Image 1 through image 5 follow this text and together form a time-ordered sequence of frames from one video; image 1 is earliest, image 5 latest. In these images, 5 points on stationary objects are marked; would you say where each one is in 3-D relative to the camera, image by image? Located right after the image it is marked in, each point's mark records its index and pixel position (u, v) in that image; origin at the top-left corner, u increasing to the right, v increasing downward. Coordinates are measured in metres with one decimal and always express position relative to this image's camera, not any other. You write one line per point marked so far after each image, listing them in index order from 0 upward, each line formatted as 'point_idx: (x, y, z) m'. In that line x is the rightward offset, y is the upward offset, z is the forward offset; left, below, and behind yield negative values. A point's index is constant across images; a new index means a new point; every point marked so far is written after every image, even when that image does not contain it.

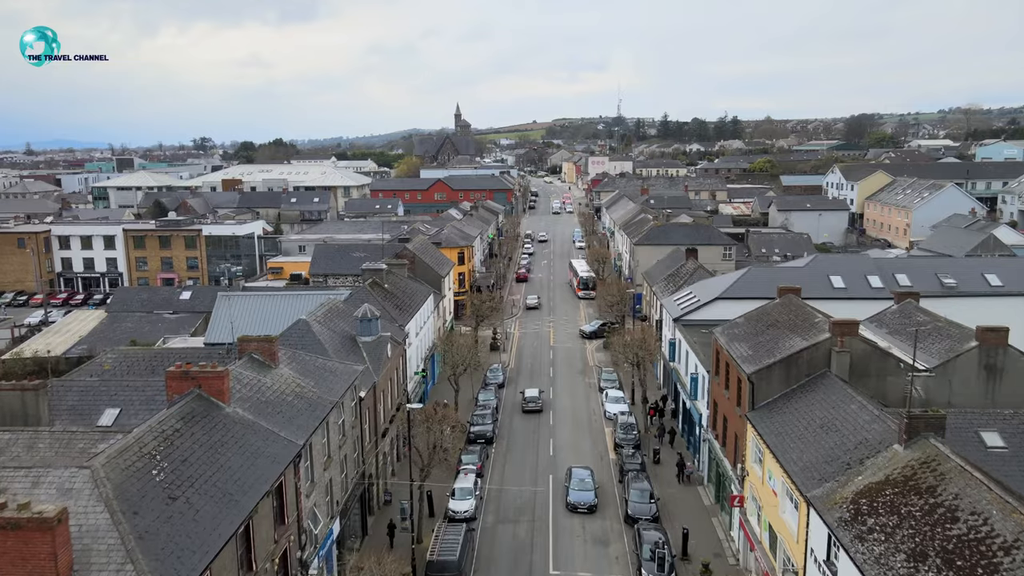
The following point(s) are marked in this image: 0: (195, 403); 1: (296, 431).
0: (-4.8, -1.8, +18.4) m
1: (-3.5, -2.3, +19.8) m
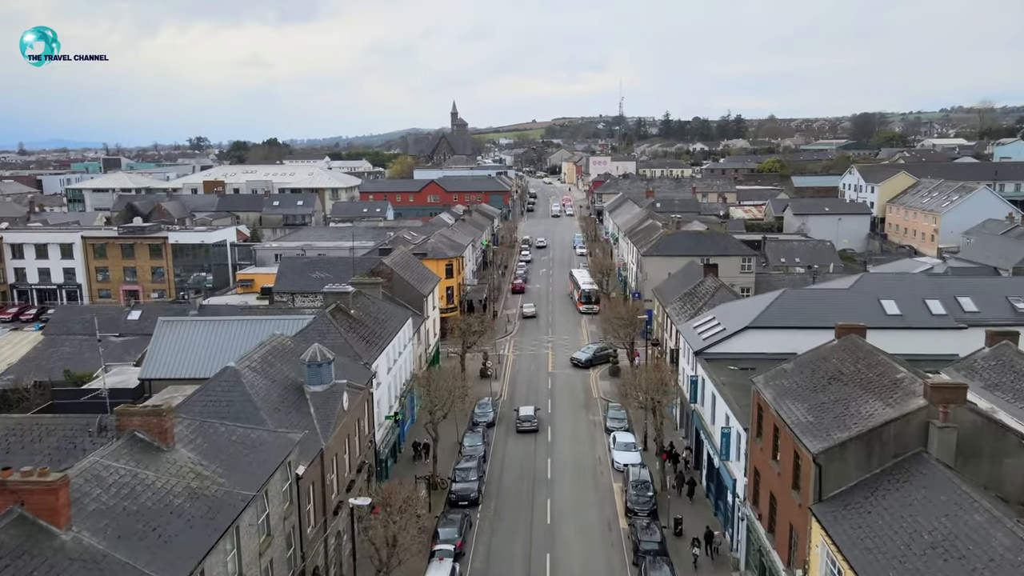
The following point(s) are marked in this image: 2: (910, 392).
0: (-5.1, -2.5, +12.2) m
1: (-3.8, -3.1, +13.6) m
2: (+5.9, -1.5, +17.9) m
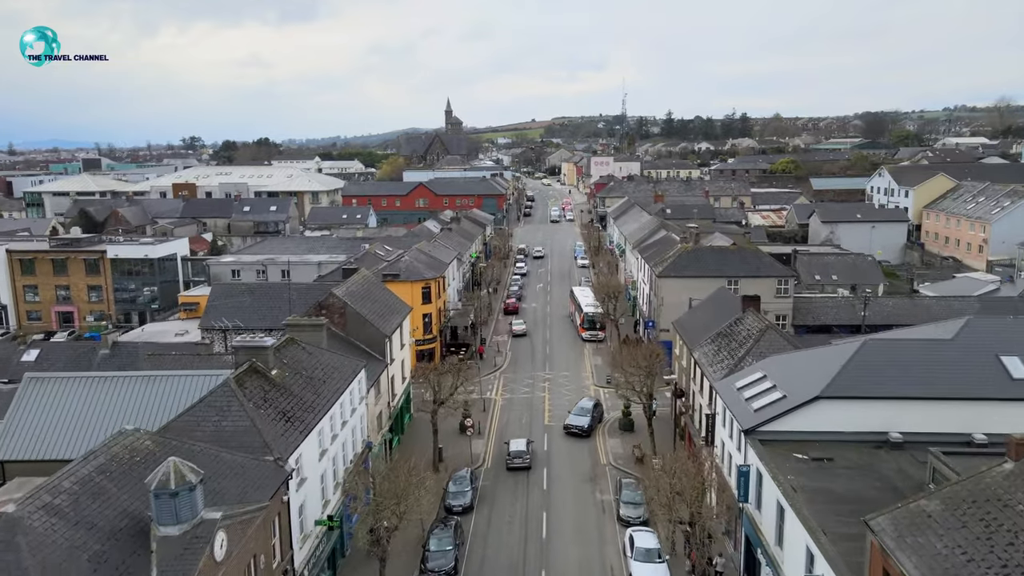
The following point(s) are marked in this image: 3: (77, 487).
0: (-5.5, -3.5, +3.3) m
1: (-4.2, -4.1, +4.6) m
2: (+5.5, -2.5, +9.0) m
3: (-5.3, -2.4, +14.9) m
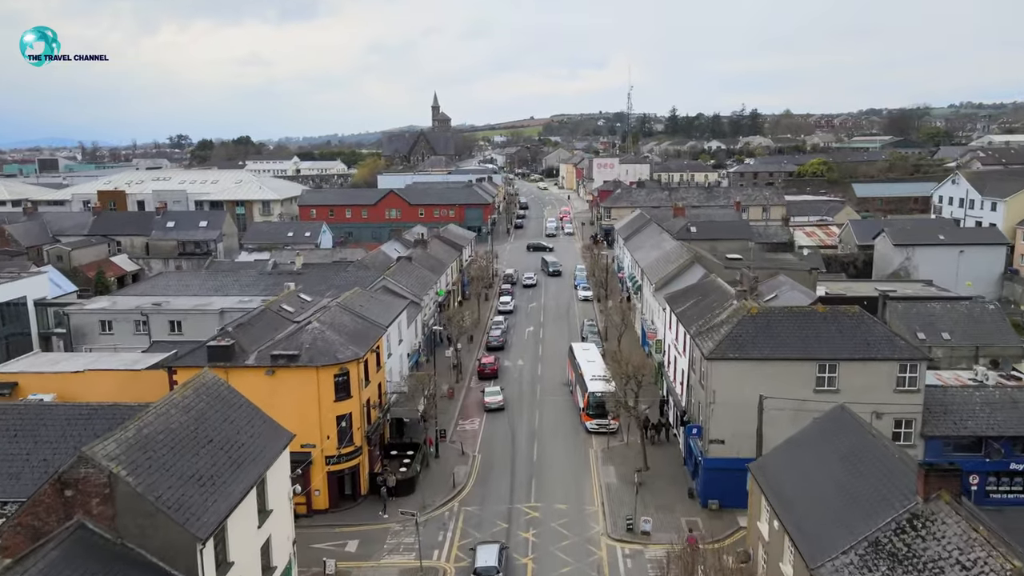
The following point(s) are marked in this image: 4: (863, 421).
0: (-6.3, -5.6, -13.4) m
1: (-5.0, -6.2, -12.1) m
2: (+4.7, -4.7, -7.7) m
3: (-6.1, -4.6, -1.8) m
4: (+5.8, -2.2, +20.1) m
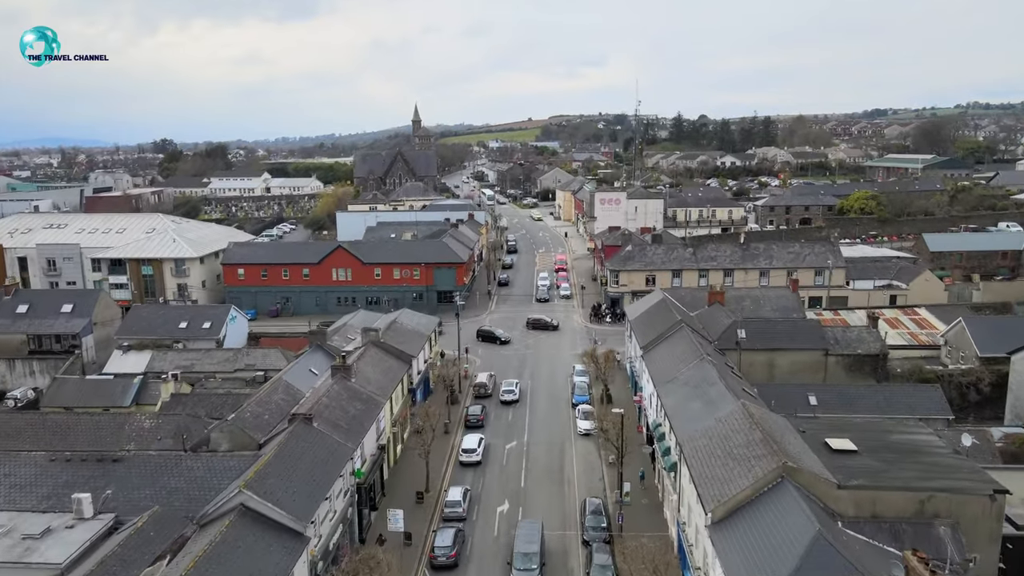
0: (-7.3, -10.5, -32.7) m
1: (-6.0, -11.0, -31.4) m
2: (+3.6, -9.5, -27.0) m
3: (-7.2, -9.4, -21.2) m
4: (+4.7, -6.9, +0.8) m
